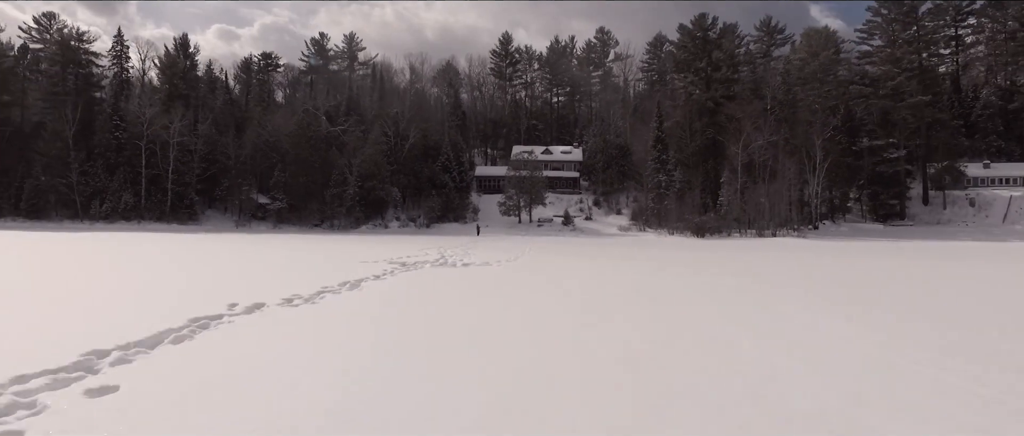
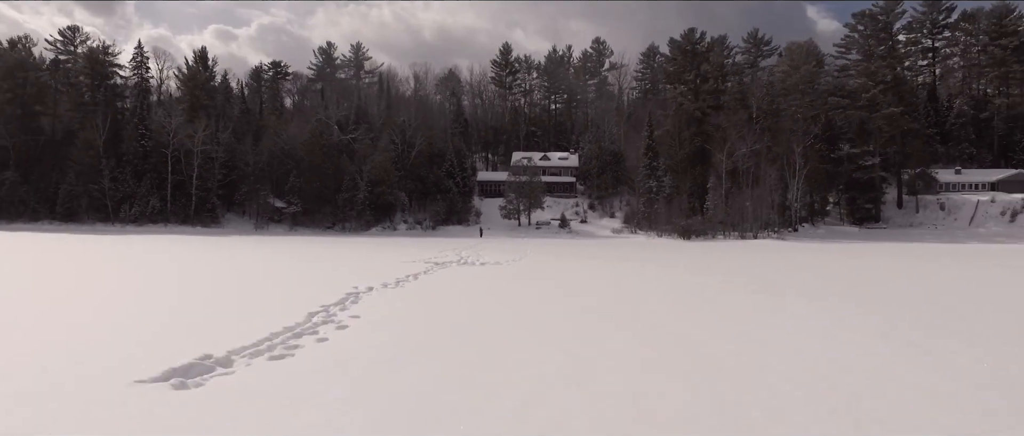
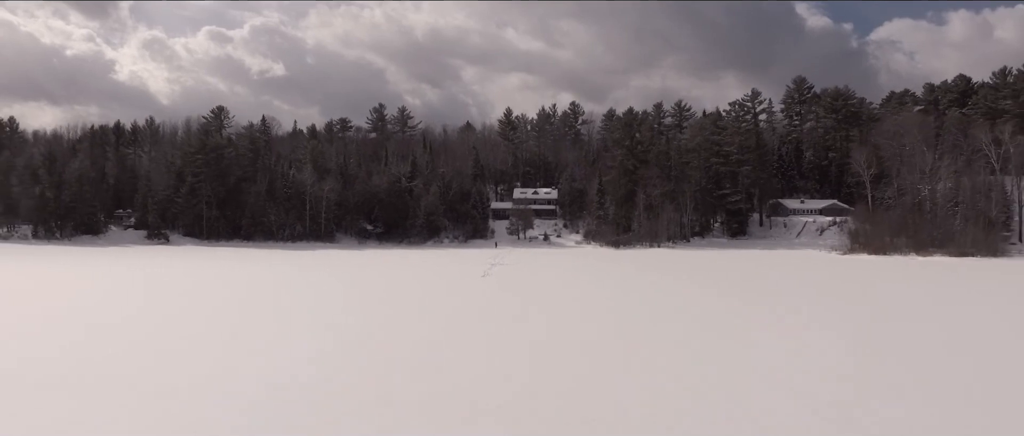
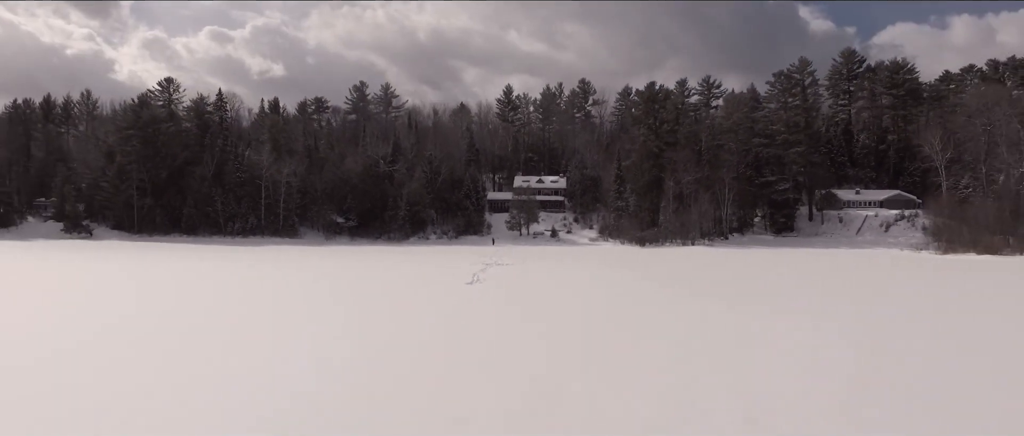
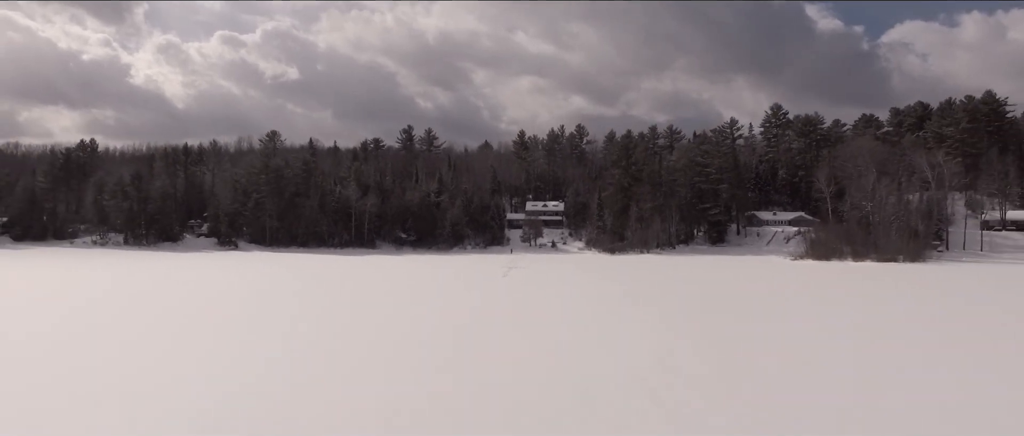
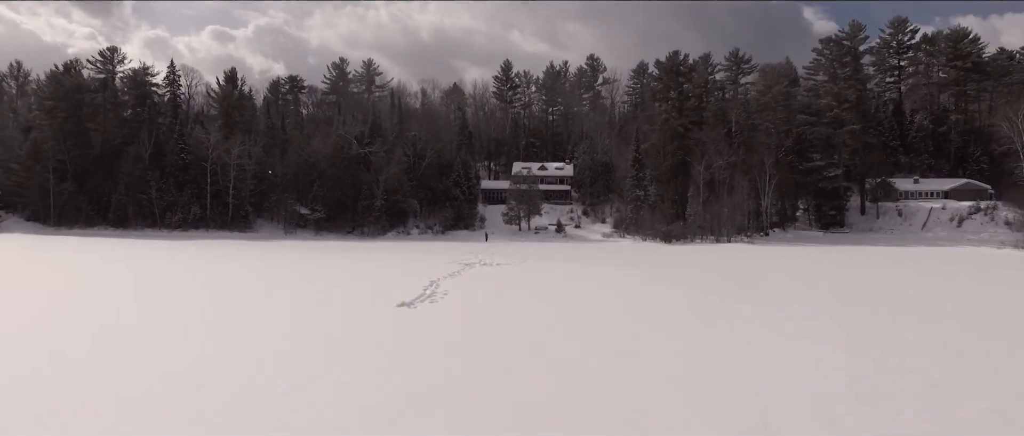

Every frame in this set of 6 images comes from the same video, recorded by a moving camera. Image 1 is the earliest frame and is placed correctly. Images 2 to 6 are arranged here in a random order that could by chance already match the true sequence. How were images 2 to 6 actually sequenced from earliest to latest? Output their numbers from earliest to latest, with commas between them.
2, 6, 4, 3, 5
